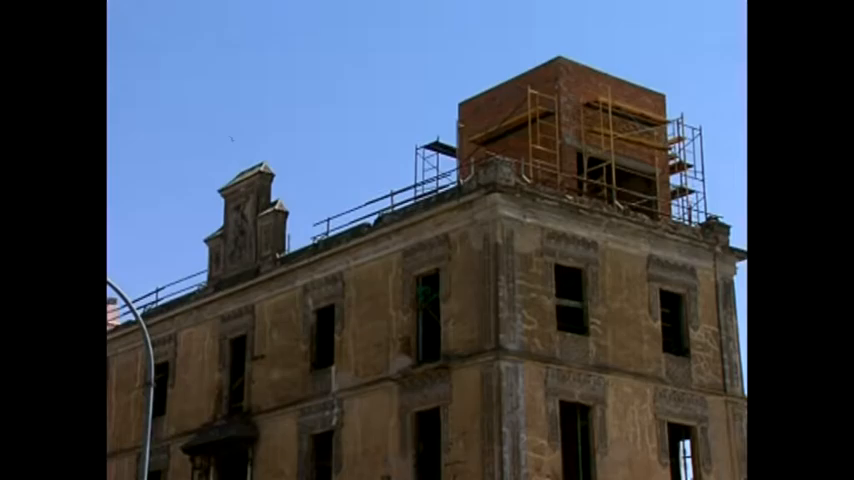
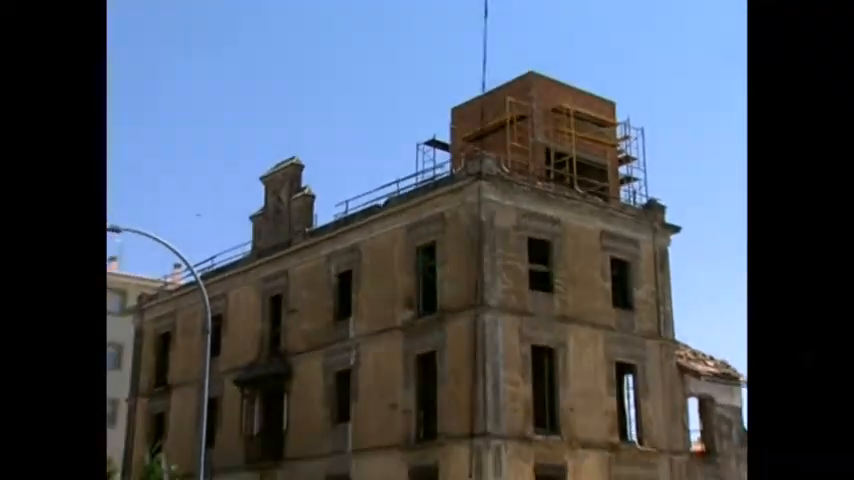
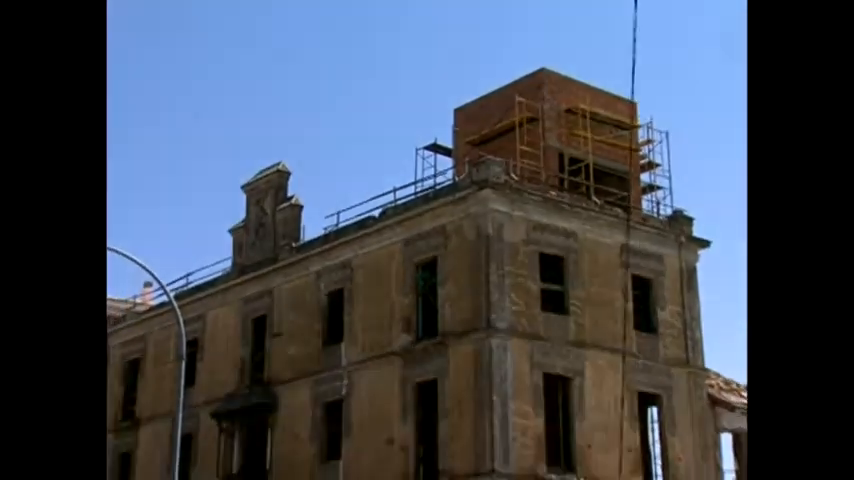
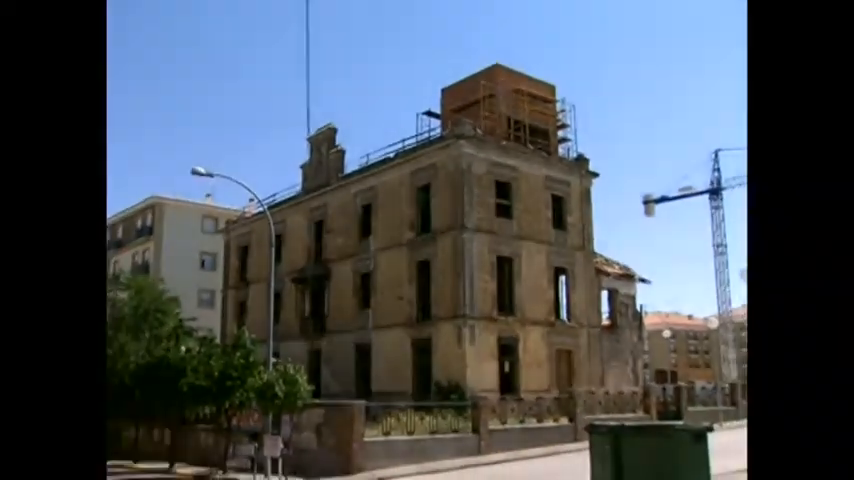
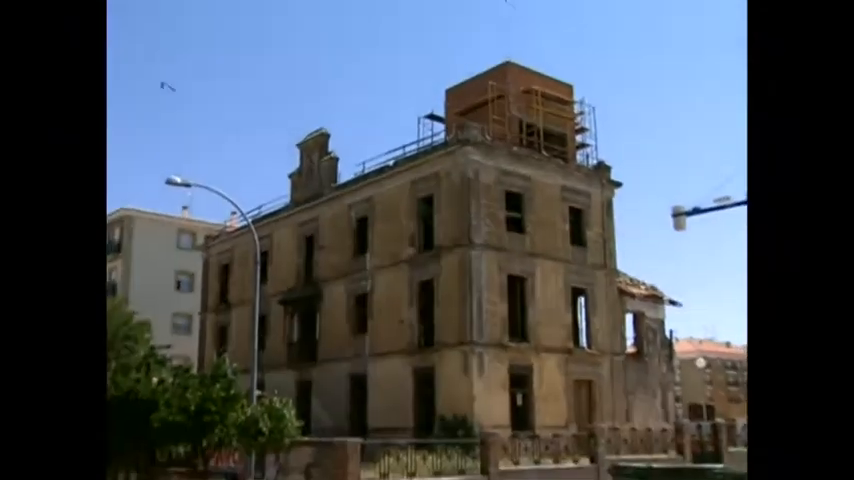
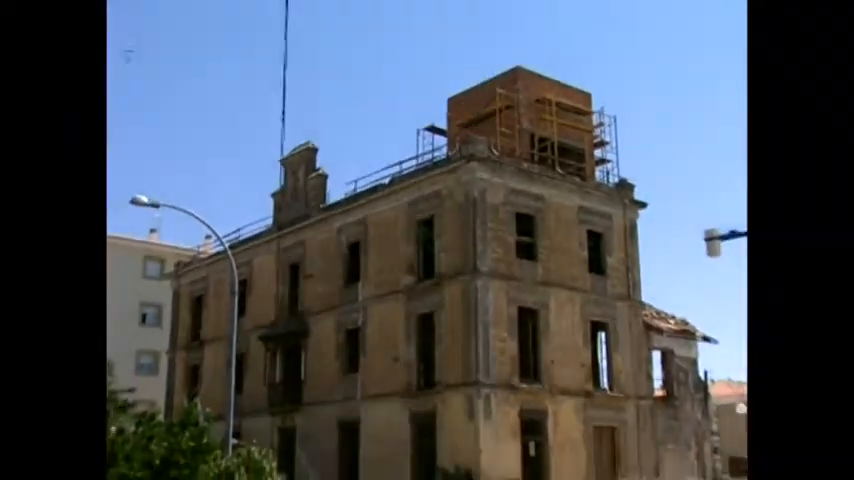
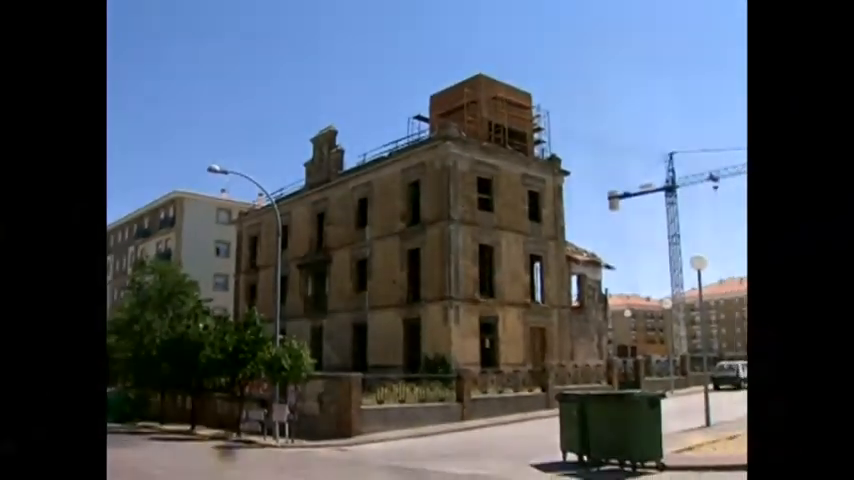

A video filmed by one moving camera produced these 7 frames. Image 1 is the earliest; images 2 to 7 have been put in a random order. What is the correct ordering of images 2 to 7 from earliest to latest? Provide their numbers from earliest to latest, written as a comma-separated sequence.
3, 2, 6, 5, 4, 7
